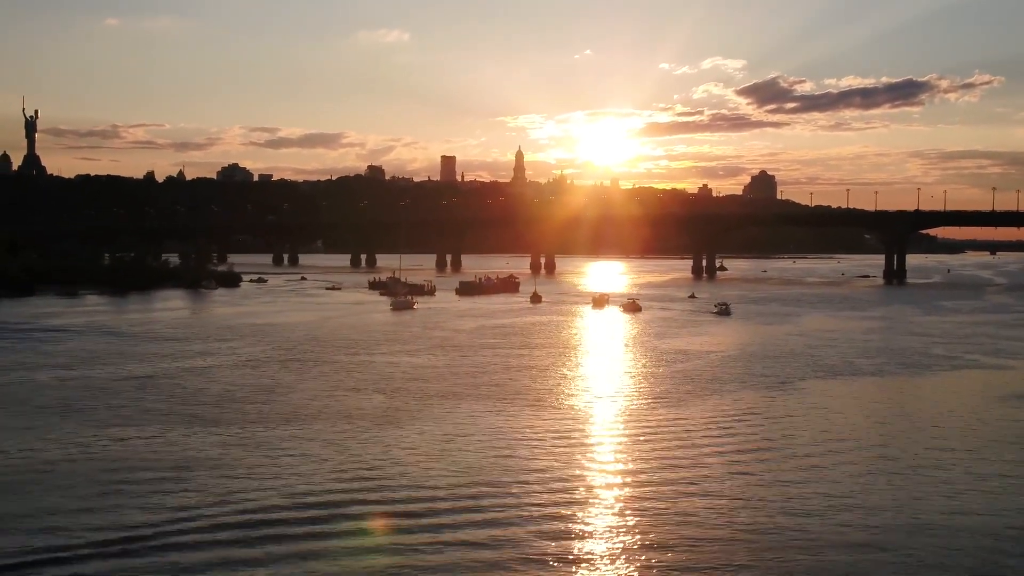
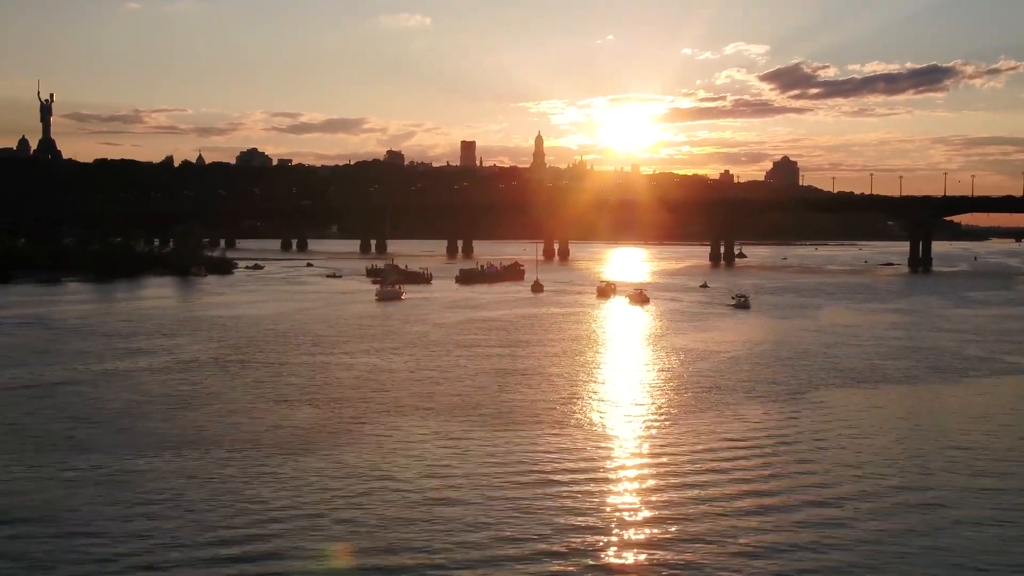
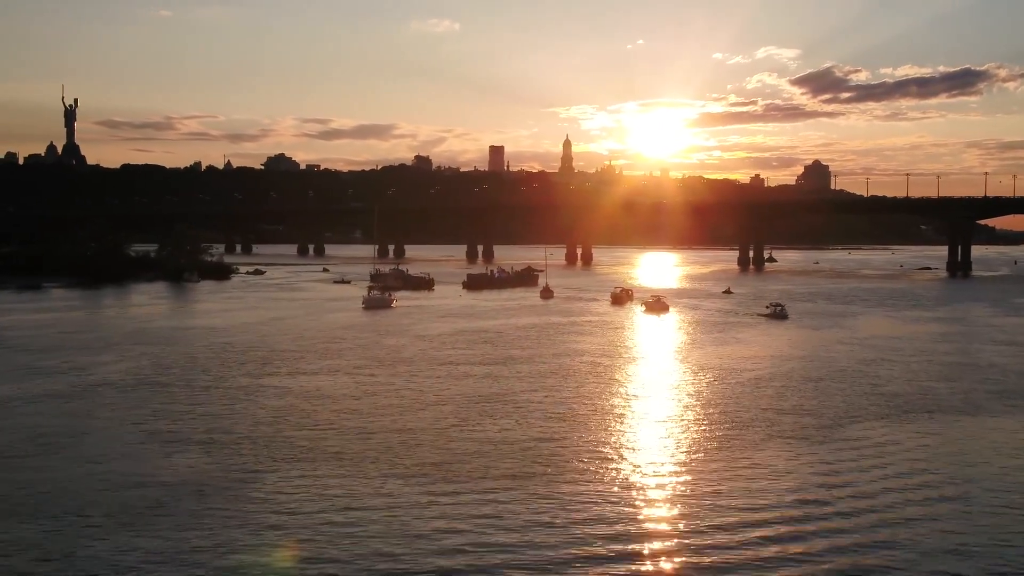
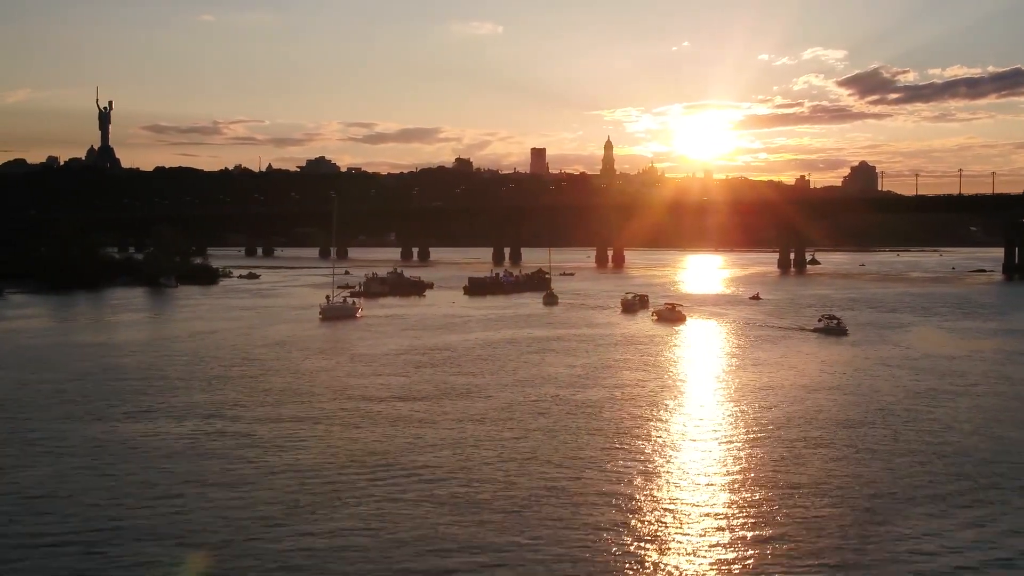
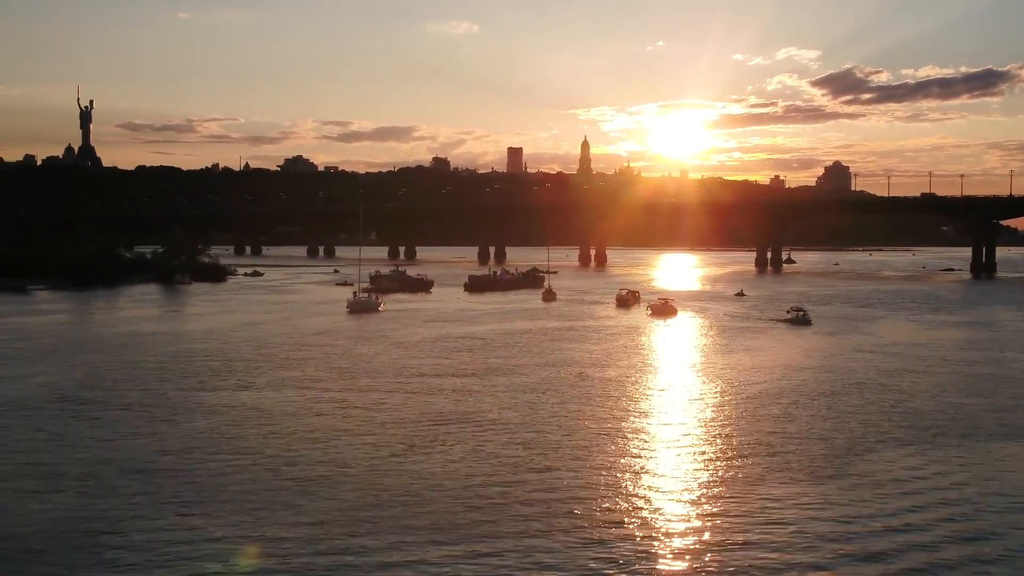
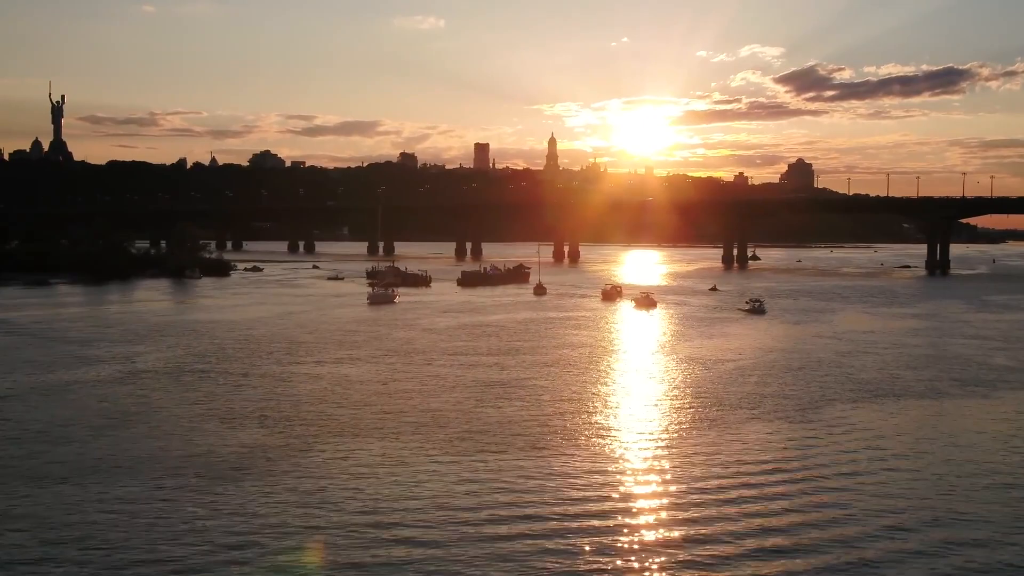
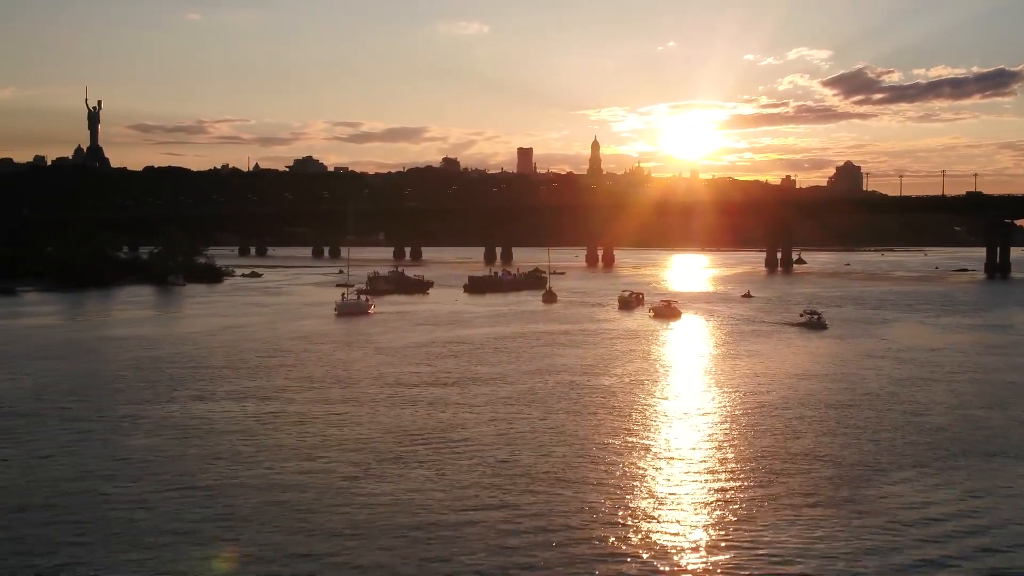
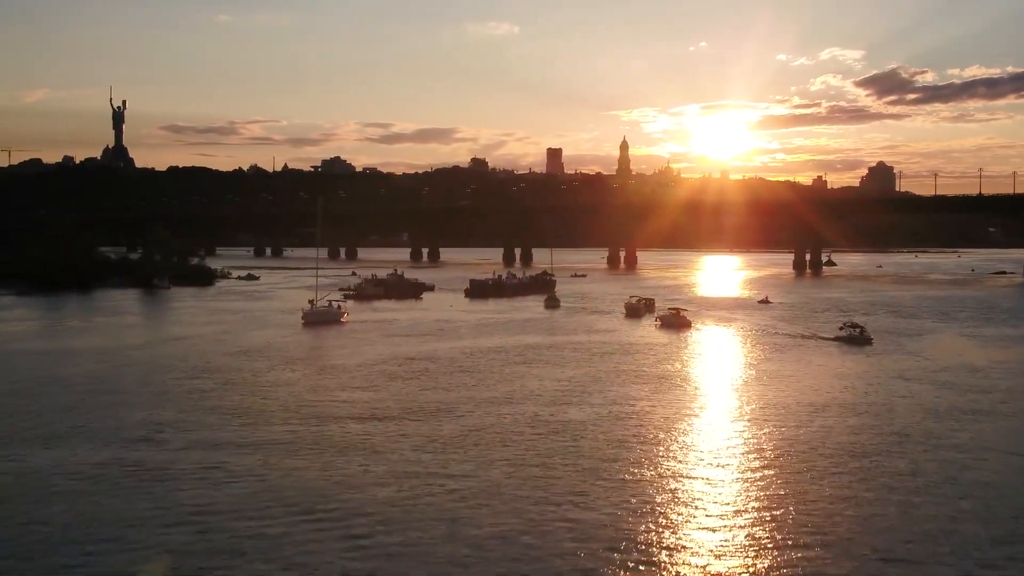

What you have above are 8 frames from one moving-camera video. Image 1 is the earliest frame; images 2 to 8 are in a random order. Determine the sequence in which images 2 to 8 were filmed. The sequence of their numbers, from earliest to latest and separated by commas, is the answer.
2, 6, 3, 5, 7, 4, 8
